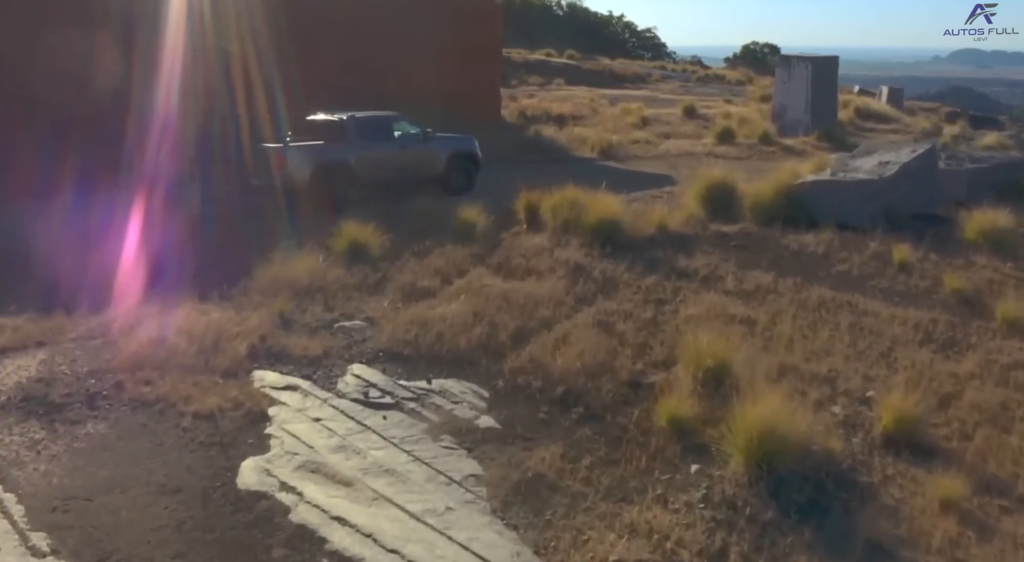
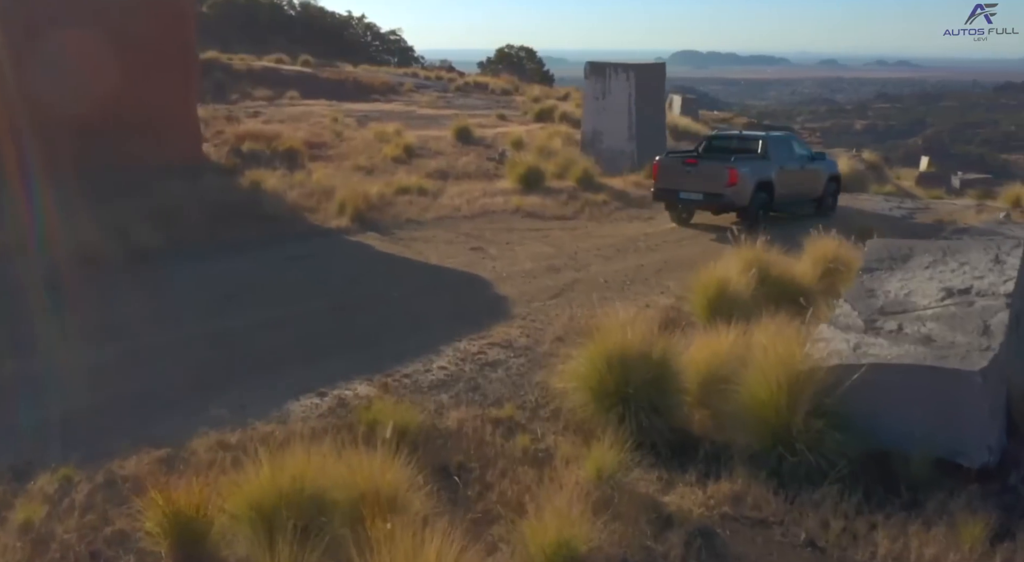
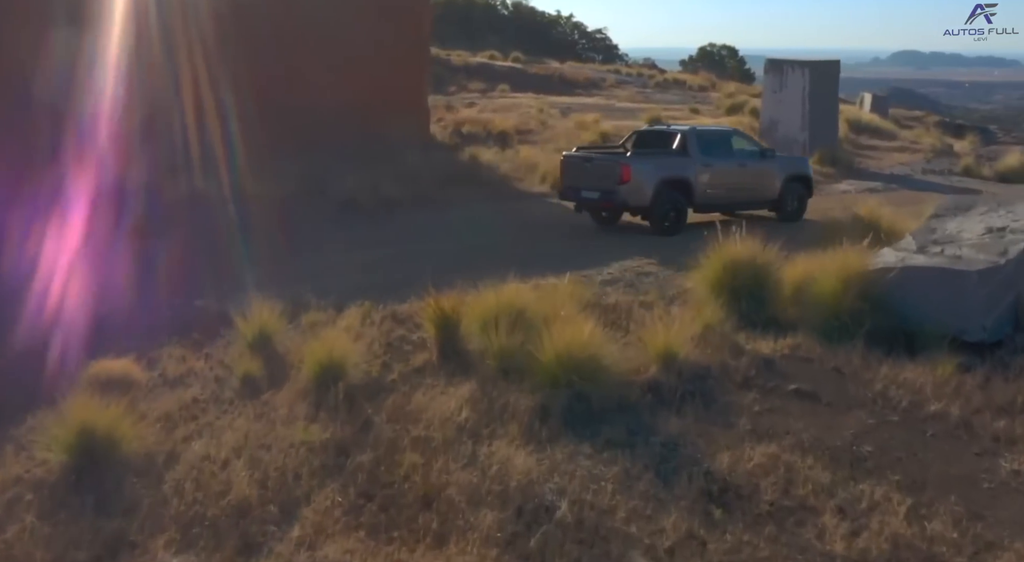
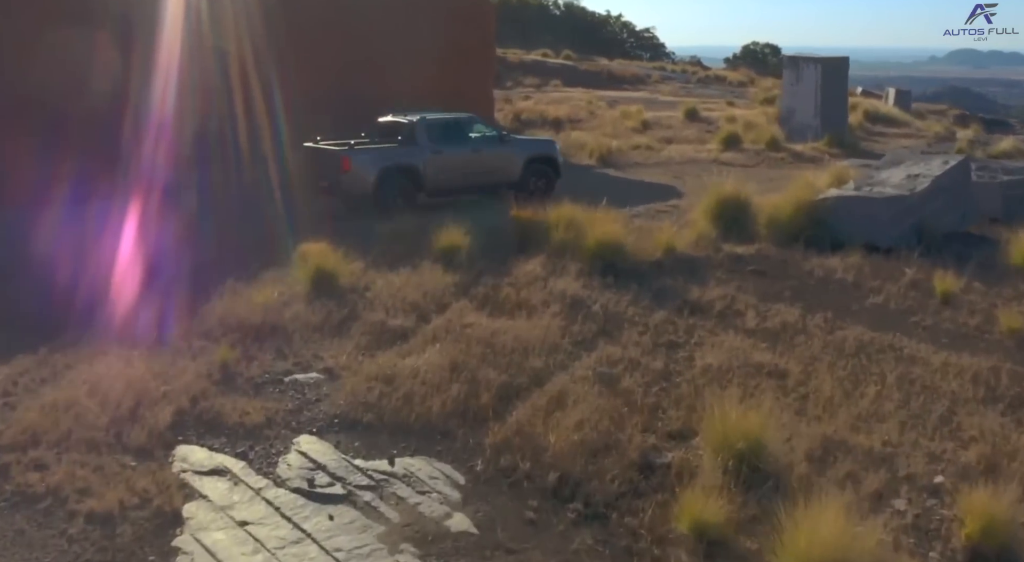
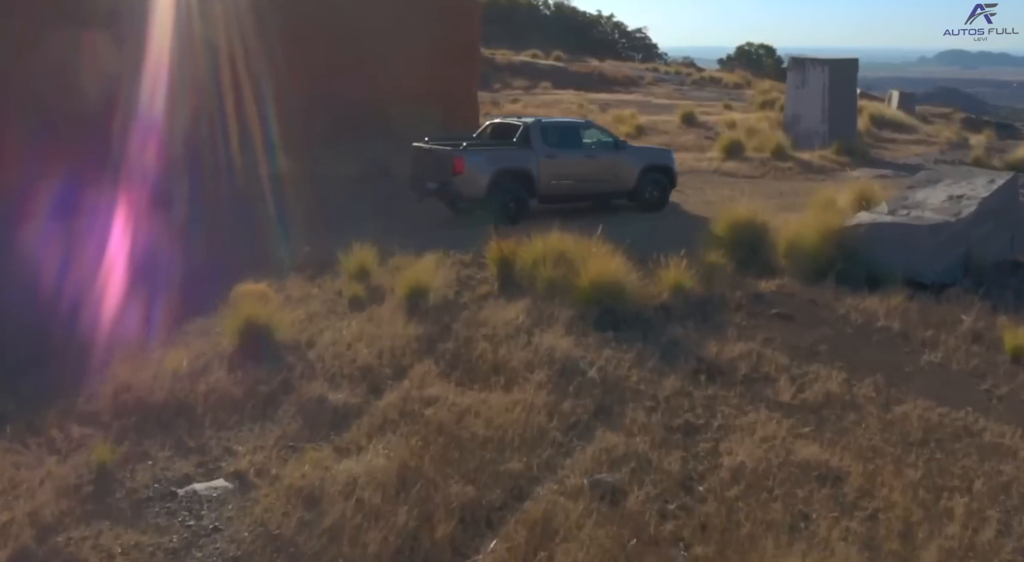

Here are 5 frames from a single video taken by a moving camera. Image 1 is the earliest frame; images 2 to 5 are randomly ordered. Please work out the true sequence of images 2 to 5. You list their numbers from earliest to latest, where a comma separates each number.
4, 5, 3, 2
